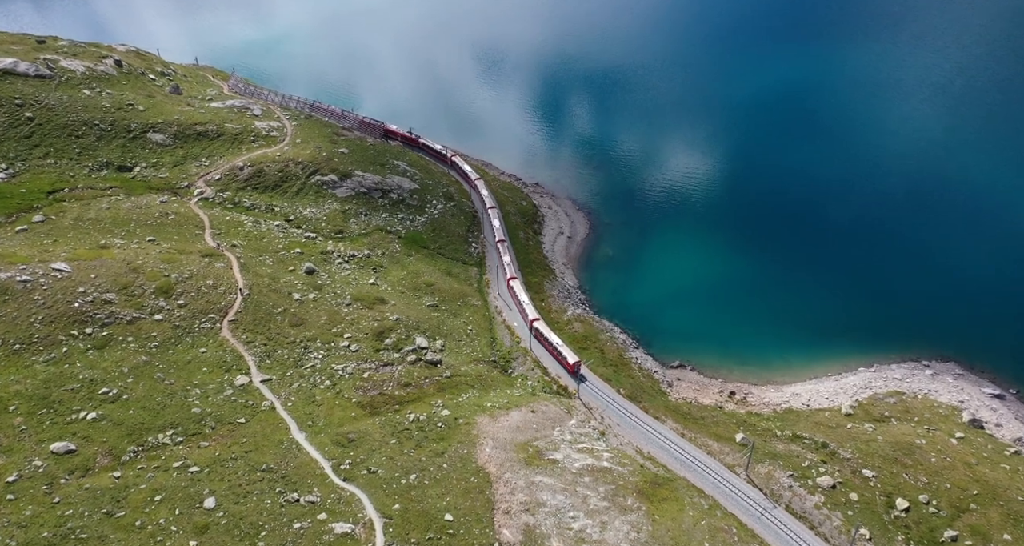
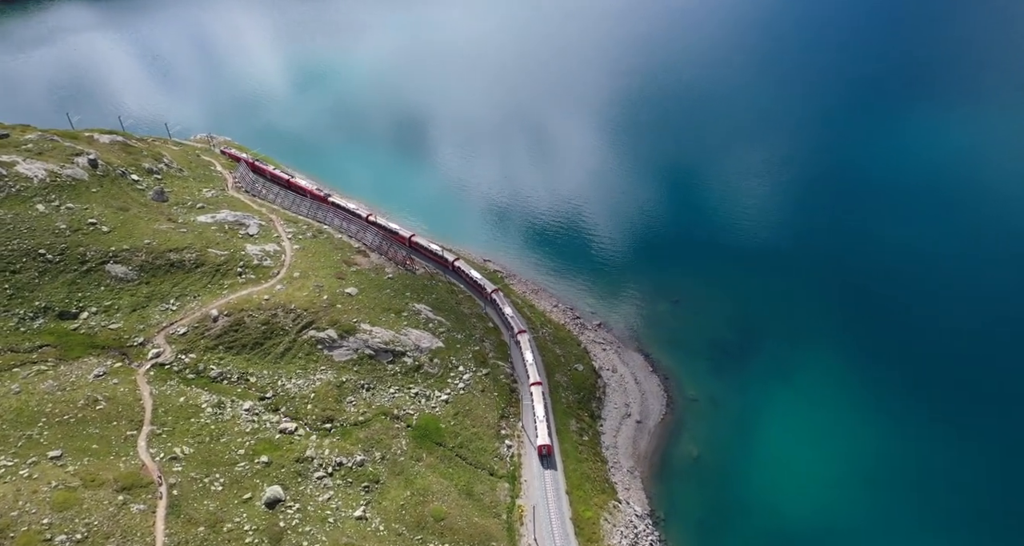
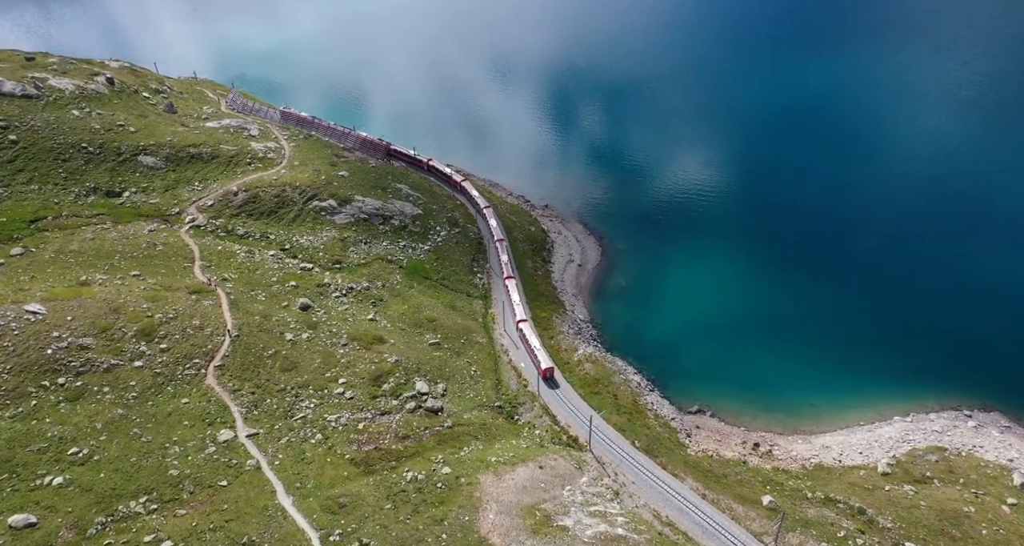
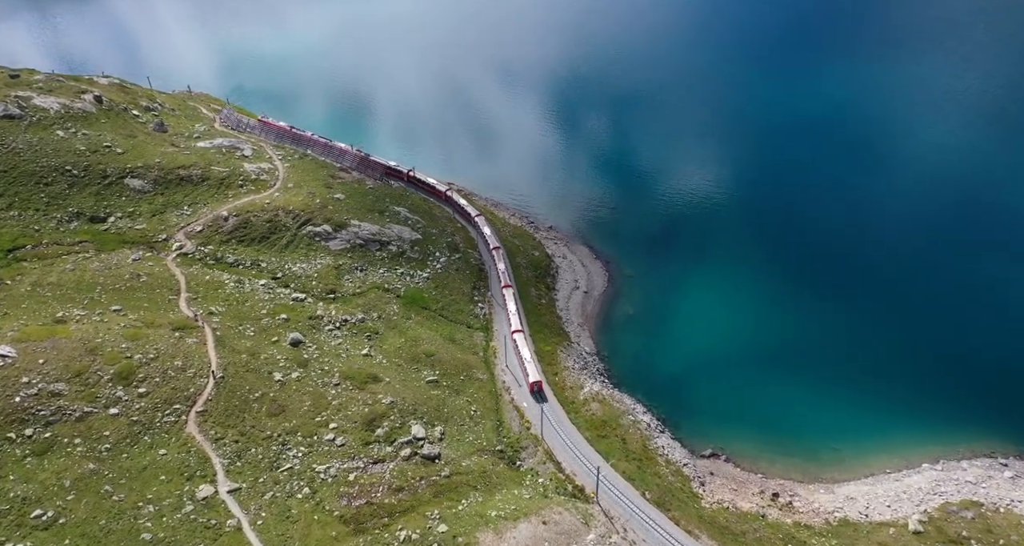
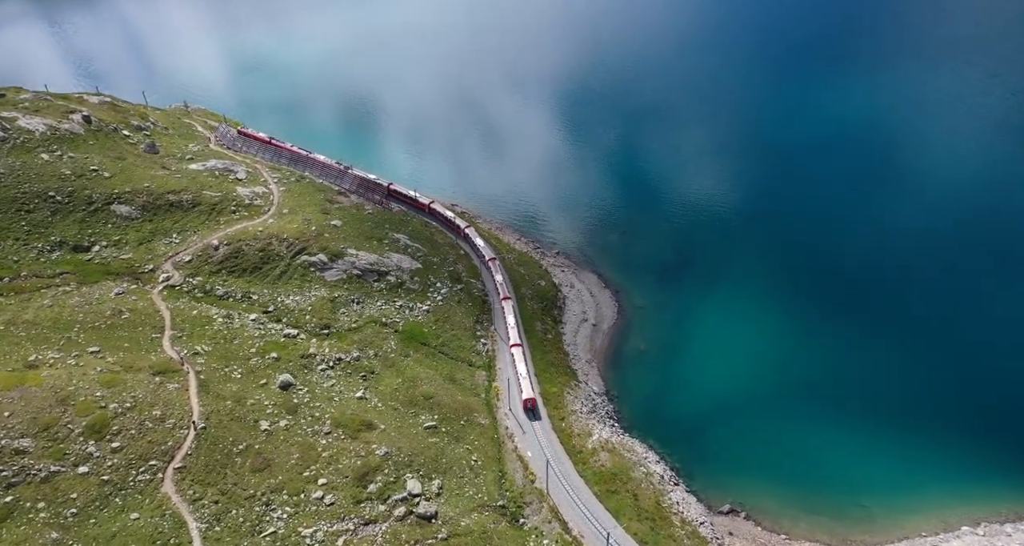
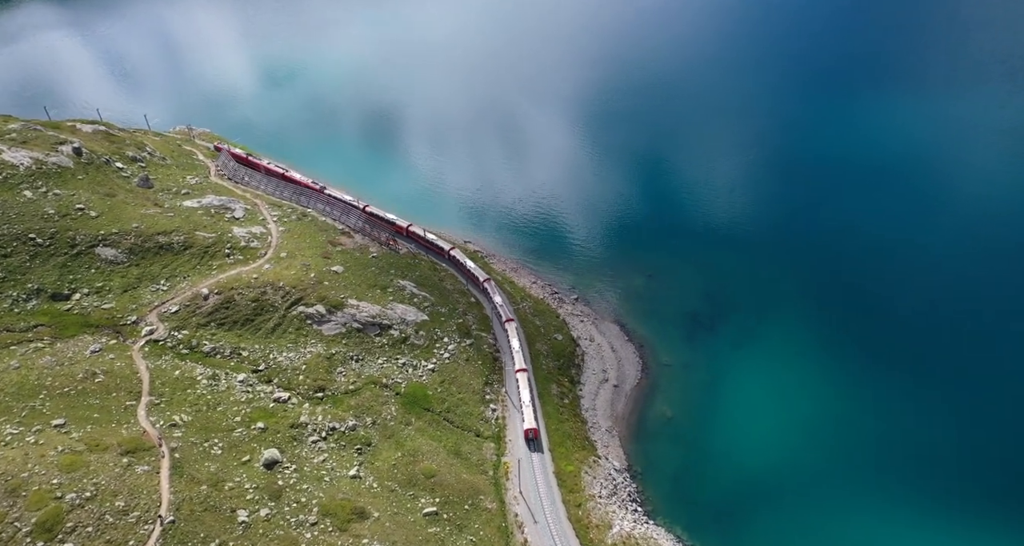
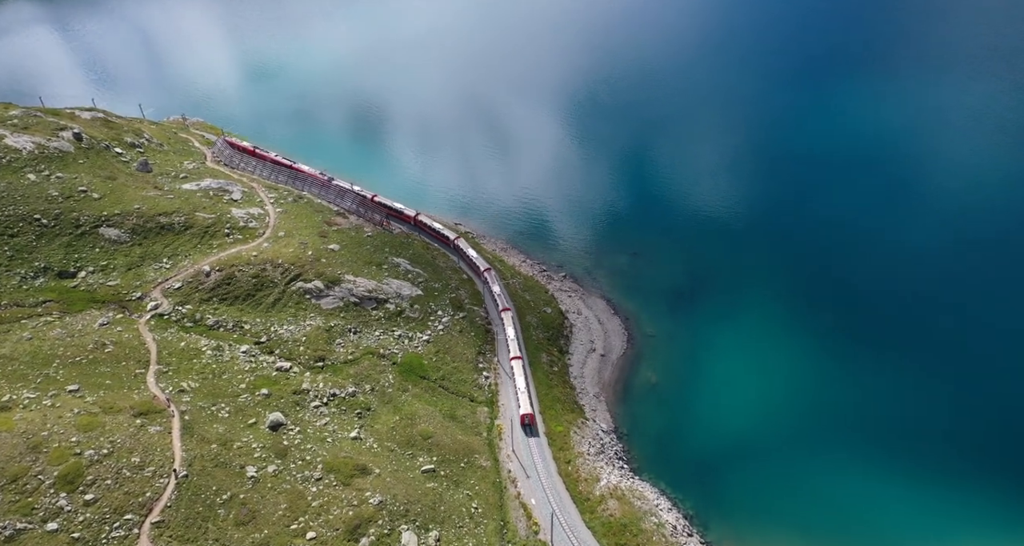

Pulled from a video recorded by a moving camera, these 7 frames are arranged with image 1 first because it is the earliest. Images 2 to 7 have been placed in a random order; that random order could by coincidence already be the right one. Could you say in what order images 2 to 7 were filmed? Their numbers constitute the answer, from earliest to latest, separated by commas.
3, 4, 5, 7, 6, 2
